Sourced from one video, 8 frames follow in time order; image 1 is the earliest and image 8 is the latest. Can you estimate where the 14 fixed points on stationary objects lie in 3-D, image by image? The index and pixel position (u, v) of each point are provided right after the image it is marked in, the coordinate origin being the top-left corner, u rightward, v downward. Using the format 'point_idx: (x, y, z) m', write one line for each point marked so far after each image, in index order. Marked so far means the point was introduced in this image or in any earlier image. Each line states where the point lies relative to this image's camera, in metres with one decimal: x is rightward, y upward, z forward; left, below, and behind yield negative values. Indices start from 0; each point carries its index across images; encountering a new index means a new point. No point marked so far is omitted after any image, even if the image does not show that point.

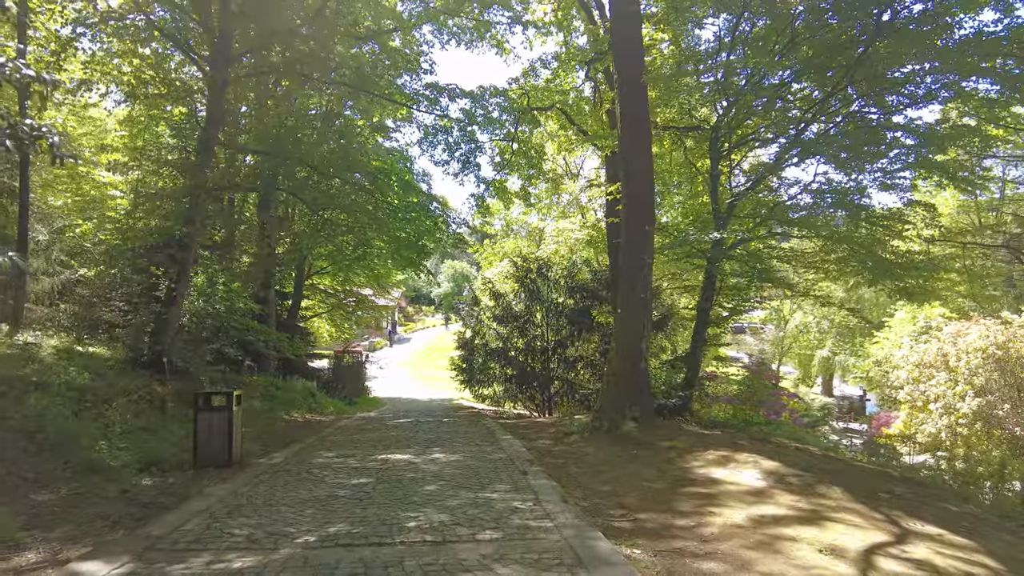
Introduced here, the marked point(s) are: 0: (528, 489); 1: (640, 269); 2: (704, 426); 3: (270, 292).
0: (+0.1, -1.5, +4.9) m
1: (+1.6, +0.3, +7.8) m
2: (+2.6, -1.9, +8.6) m
3: (-6.4, -0.1, +17.1) m
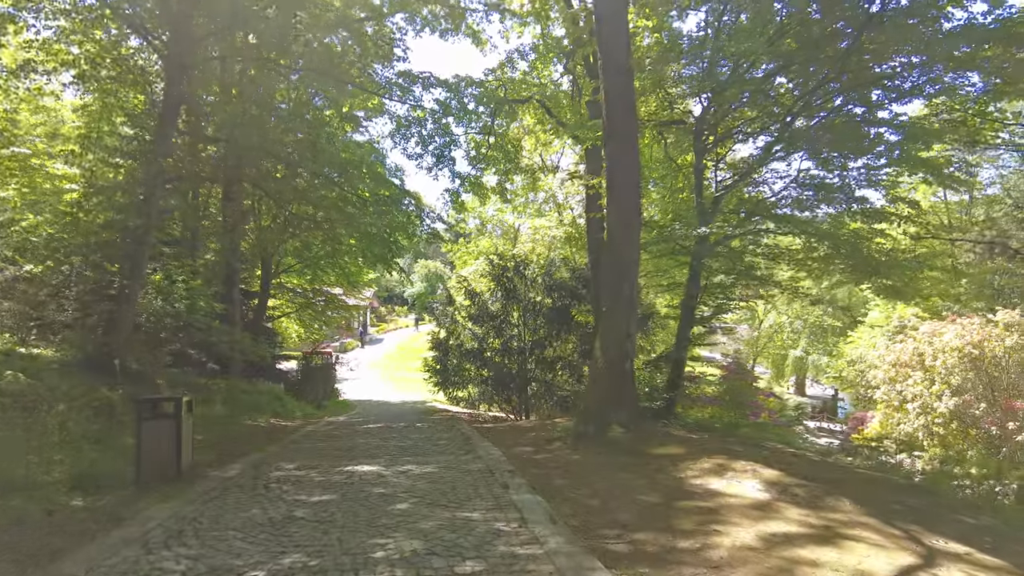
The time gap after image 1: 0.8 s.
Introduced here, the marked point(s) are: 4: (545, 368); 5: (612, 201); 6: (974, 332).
0: (0.0, -1.5, +4.4) m
1: (+1.3, +0.3, +7.3) m
2: (+2.3, -1.8, +8.2) m
3: (-7.0, -0.1, +16.4) m
4: (+0.8, -1.7, +13.9) m
5: (+1.2, +1.0, +7.5) m
6: (+12.1, -1.2, +16.7) m
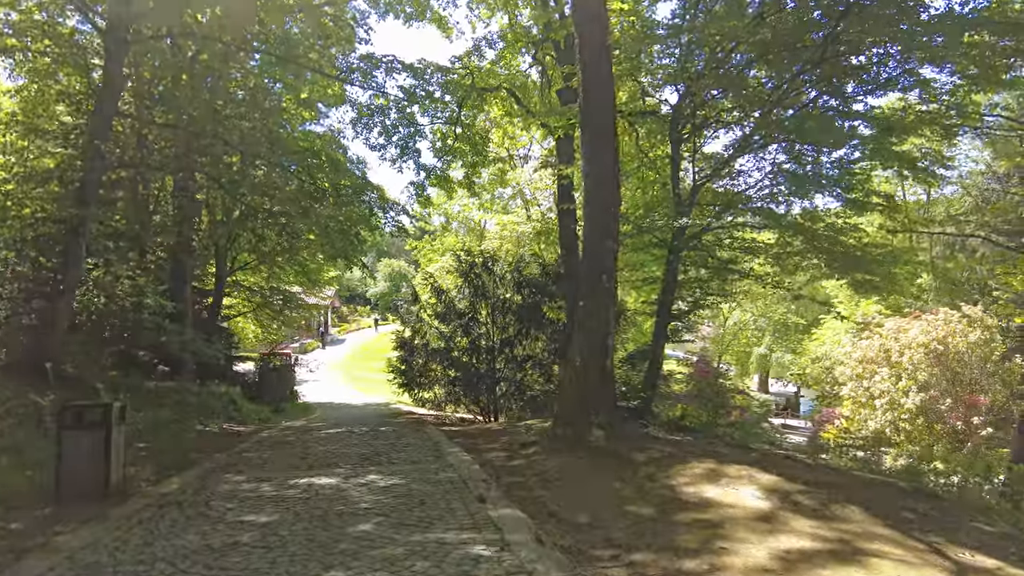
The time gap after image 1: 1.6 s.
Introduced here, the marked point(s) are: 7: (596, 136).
0: (-0.1, -1.4, +3.9) m
1: (+1.0, +0.4, +6.9) m
2: (+2.0, -1.8, +7.8) m
3: (-7.8, 0.0, +15.4) m
4: (+0.1, -1.7, +13.4) m
5: (+0.9, +1.1, +7.0) m
6: (+11.3, -1.1, +16.8) m
7: (+0.9, +1.6, +7.0) m
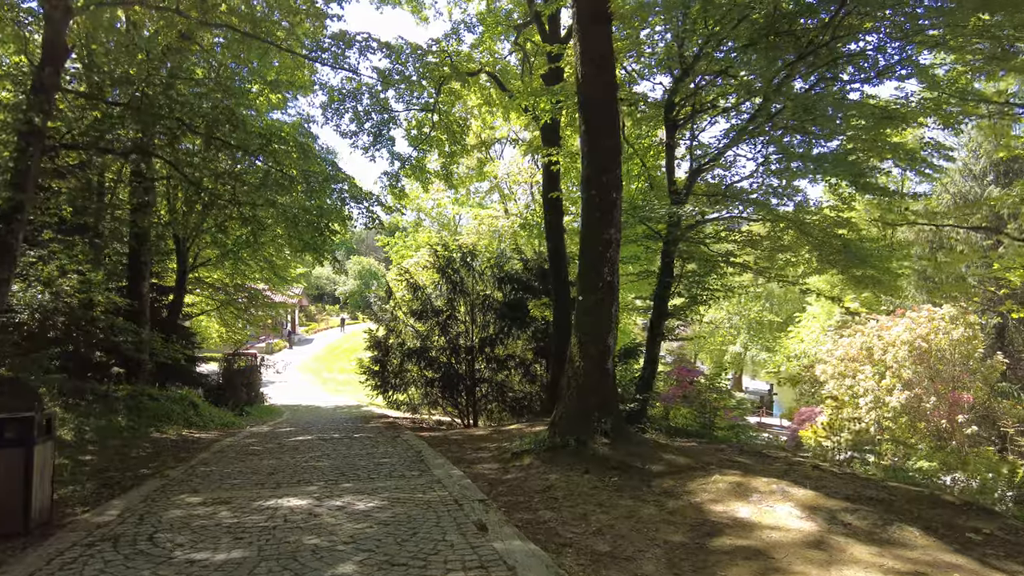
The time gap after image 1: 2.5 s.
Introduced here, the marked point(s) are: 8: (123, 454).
0: (-0.1, -1.4, +3.2) m
1: (+0.9, +0.4, +6.3) m
2: (+1.9, -1.7, +7.3) m
3: (-8.3, +0.1, +14.4) m
4: (-0.3, -1.6, +12.7) m
5: (+0.8, +1.1, +6.4) m
6: (+10.7, -1.0, +16.7) m
7: (+0.8, +1.7, +6.4) m
8: (-4.6, -1.9, +7.6) m
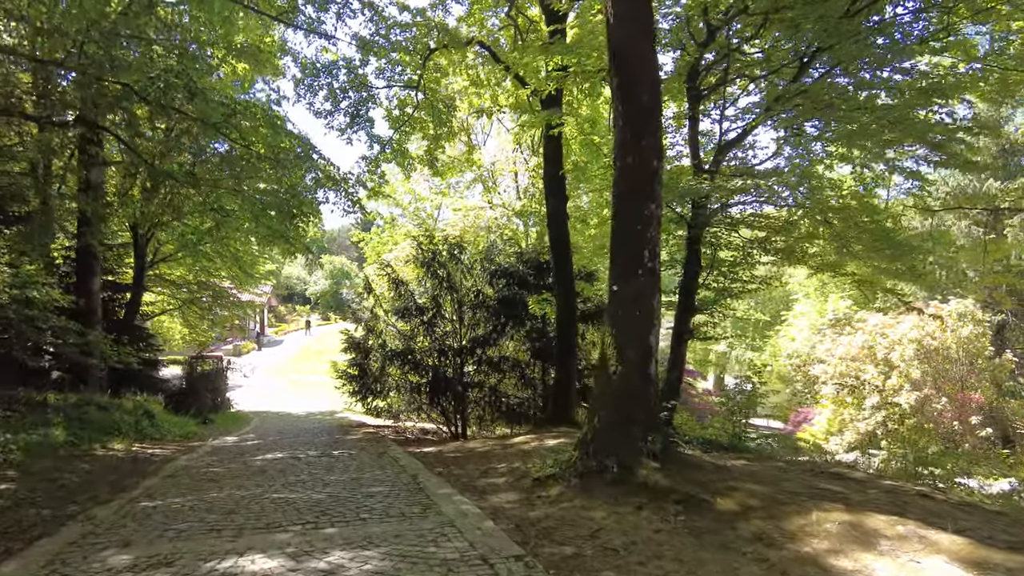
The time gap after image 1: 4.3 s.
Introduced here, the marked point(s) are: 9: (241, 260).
0: (+0.2, -1.3, +2.1) m
1: (+1.1, +0.5, +5.2) m
2: (+2.0, -1.6, +6.2) m
3: (-8.4, +0.1, +12.9) m
4: (-0.4, -1.5, +11.6) m
5: (+0.9, +1.2, +5.3) m
6: (+10.4, -0.9, +16.0) m
7: (+1.0, +1.8, +5.3) m
8: (-4.5, -1.9, +6.2) m
9: (-7.4, +0.8, +17.5) m
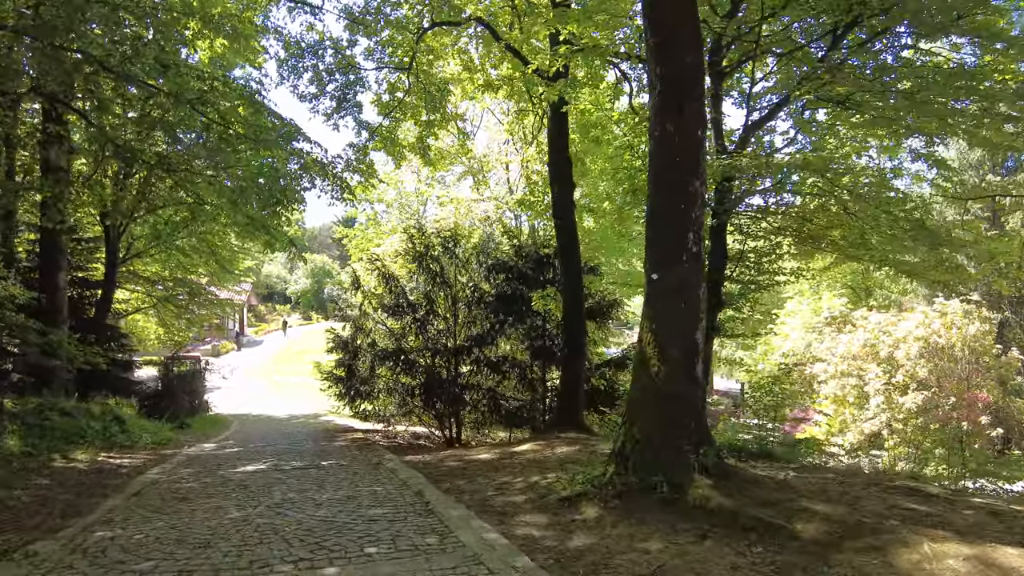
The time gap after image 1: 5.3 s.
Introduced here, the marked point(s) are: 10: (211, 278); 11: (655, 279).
0: (+0.5, -1.2, +1.4) m
1: (+1.2, +0.6, +4.5) m
2: (+2.1, -1.5, +5.6) m
3: (-8.5, +0.2, +12.0) m
4: (-0.4, -1.4, +10.8) m
5: (+1.1, +1.3, +4.6) m
6: (+10.3, -0.8, +15.6) m
7: (+1.1, +1.9, +4.6) m
8: (-4.4, -1.8, +5.4) m
9: (-7.6, +0.8, +16.6) m
10: (-8.7, +0.3, +18.6) m
11: (+1.0, +0.1, +4.5) m
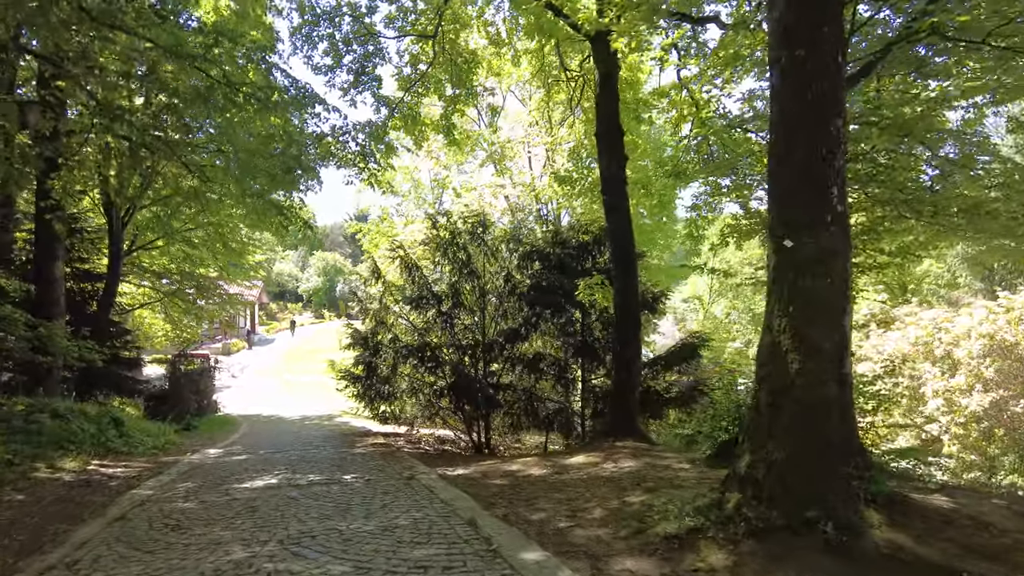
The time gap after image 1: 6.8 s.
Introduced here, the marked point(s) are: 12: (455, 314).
0: (+0.9, -1.0, +0.3) m
1: (+1.7, +0.8, +3.4) m
2: (+2.6, -1.4, +4.5) m
3: (-7.9, +0.4, +11.1) m
4: (+0.1, -1.2, +9.8) m
5: (+1.5, +1.5, +3.5) m
6: (+10.9, -0.6, +14.3) m
7: (+1.6, +2.0, +3.5) m
8: (-3.9, -1.6, +4.4) m
9: (-6.9, +1.0, +15.7) m
10: (-8.0, +0.5, +17.7) m
11: (+1.5, +0.2, +3.4) m
12: (-0.8, -0.4, +9.9) m
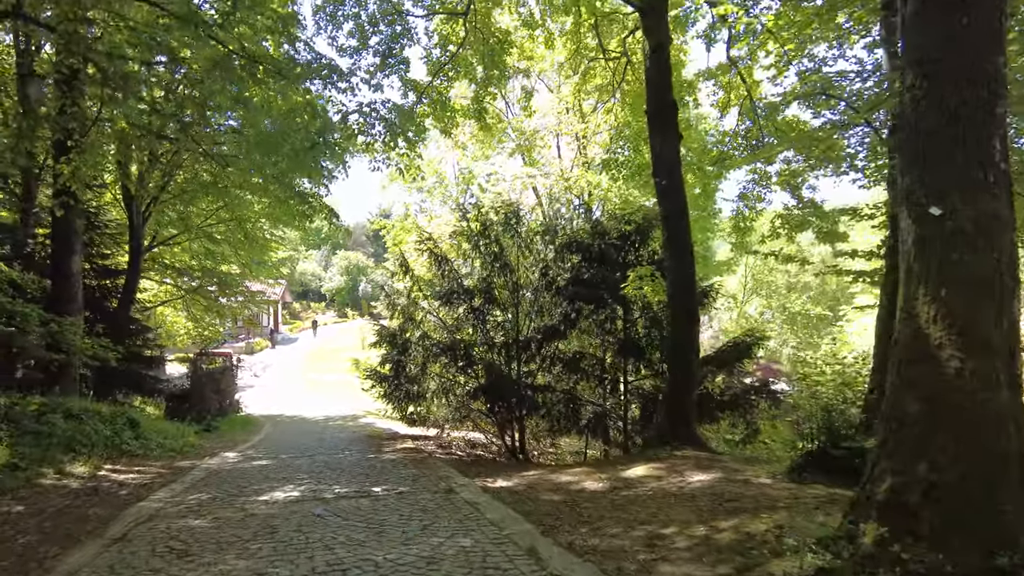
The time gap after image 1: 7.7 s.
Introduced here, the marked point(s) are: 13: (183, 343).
0: (+1.1, -0.9, -0.4) m
1: (+2.0, +0.9, +2.7) m
2: (+2.9, -1.3, +3.7) m
3: (-7.3, +0.5, +10.6) m
4: (+0.7, -1.2, +9.1) m
5: (+1.9, +1.6, +2.8) m
6: (+11.6, -0.5, +13.3) m
7: (+1.9, +2.1, +2.8) m
8: (-3.5, -1.5, +3.9) m
9: (-6.2, +1.1, +15.2) m
10: (-7.2, +0.6, +17.3) m
11: (+1.8, +0.3, +2.7) m
12: (-0.3, -0.3, +9.3) m
13: (-10.2, -1.7, +20.0) m
